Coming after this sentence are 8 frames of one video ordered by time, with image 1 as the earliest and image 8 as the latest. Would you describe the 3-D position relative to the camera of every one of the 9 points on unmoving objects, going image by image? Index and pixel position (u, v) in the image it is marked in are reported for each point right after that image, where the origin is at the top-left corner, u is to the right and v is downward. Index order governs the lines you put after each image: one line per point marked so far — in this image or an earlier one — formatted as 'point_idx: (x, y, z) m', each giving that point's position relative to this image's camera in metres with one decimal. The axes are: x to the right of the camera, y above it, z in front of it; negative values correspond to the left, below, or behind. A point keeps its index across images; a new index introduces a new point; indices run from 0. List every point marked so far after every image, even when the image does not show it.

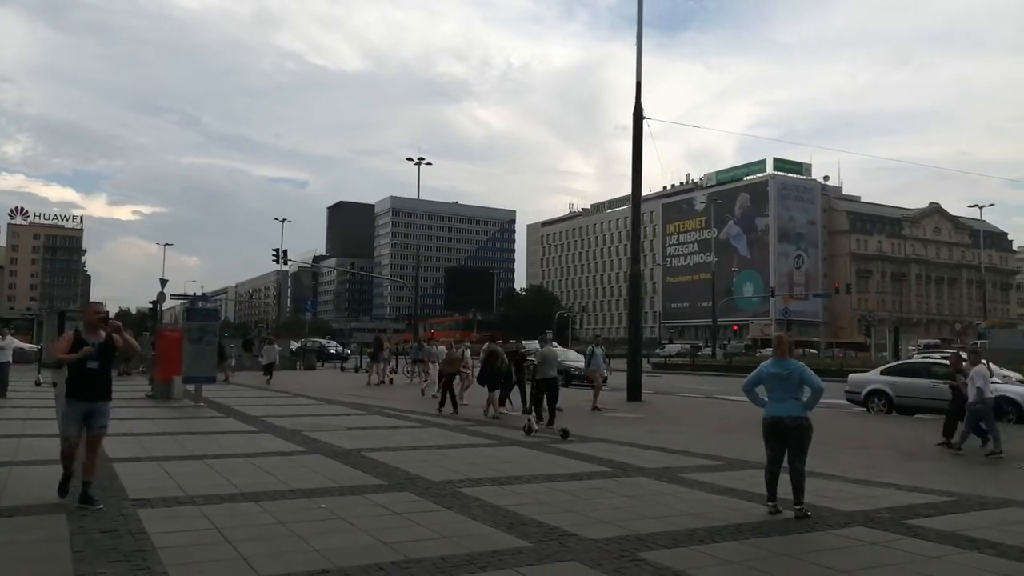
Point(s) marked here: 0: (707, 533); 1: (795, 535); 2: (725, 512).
0: (+1.6, -2.0, +7.0) m
1: (+2.4, -2.1, +7.0) m
2: (+2.0, -2.1, +8.0) m
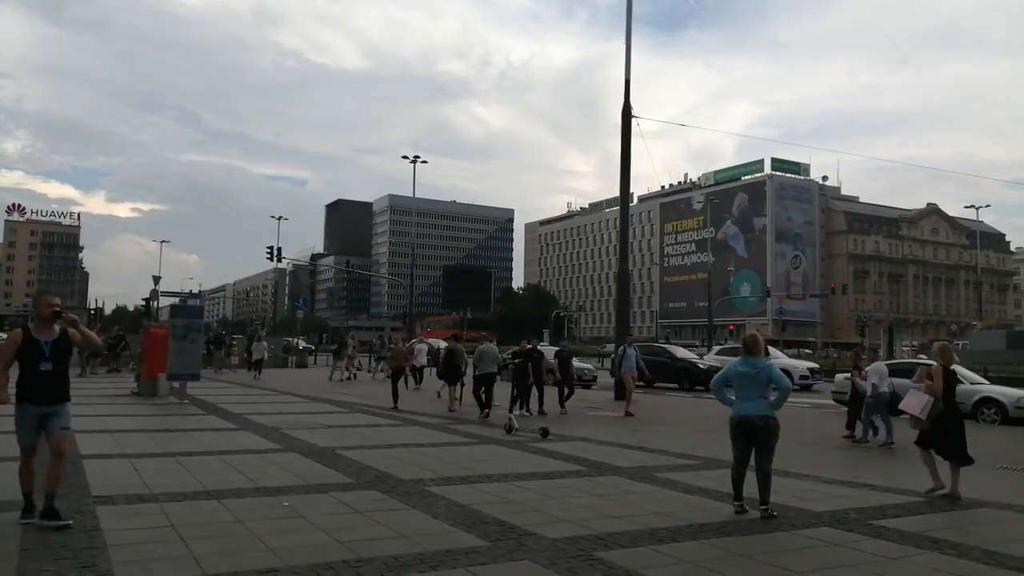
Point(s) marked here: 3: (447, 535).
0: (+1.3, -2.0, +6.9) m
1: (+2.1, -2.1, +7.0) m
2: (+1.7, -2.1, +7.9) m
3: (-0.5, -2.0, +6.6) m
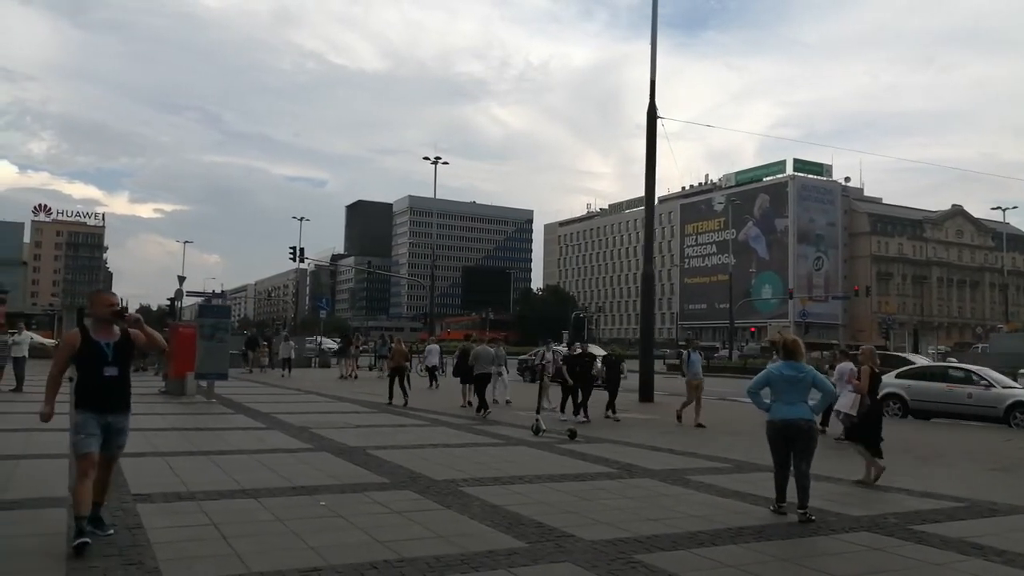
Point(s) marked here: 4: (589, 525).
0: (+1.6, -2.0, +6.9) m
1: (+2.4, -2.1, +6.9) m
2: (+2.0, -2.1, +7.9) m
3: (-0.2, -2.0, +6.6) m
4: (+0.7, -2.0, +7.1) m
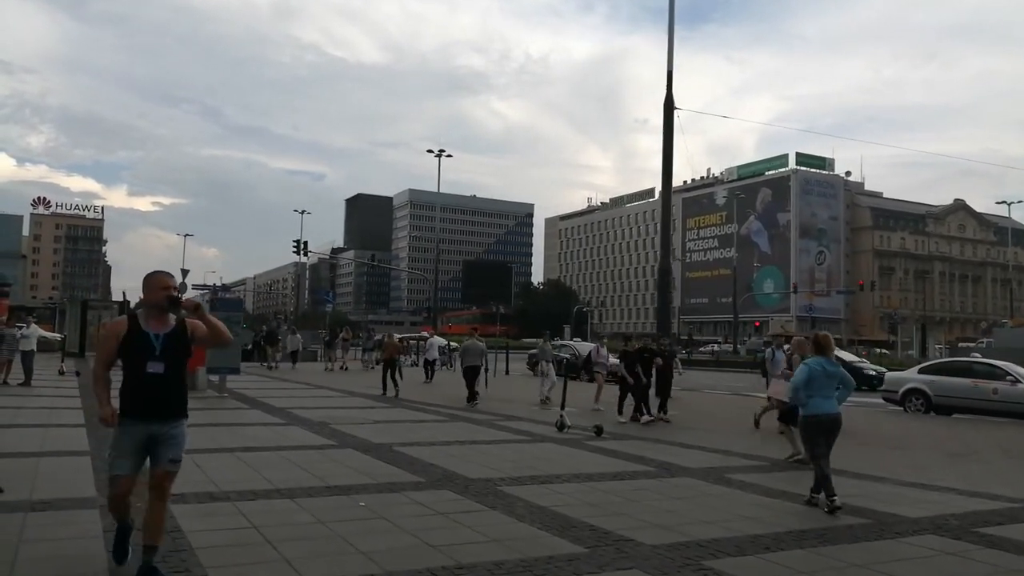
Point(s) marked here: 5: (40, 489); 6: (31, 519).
0: (+2.0, -2.0, +6.6) m
1: (+2.8, -2.0, +6.6) m
2: (+2.5, -2.1, +7.6) m
3: (+0.2, -1.9, +6.3) m
4: (+1.1, -2.0, +6.8) m
5: (-4.4, -1.9, +7.7) m
6: (-3.8, -1.8, +6.5) m
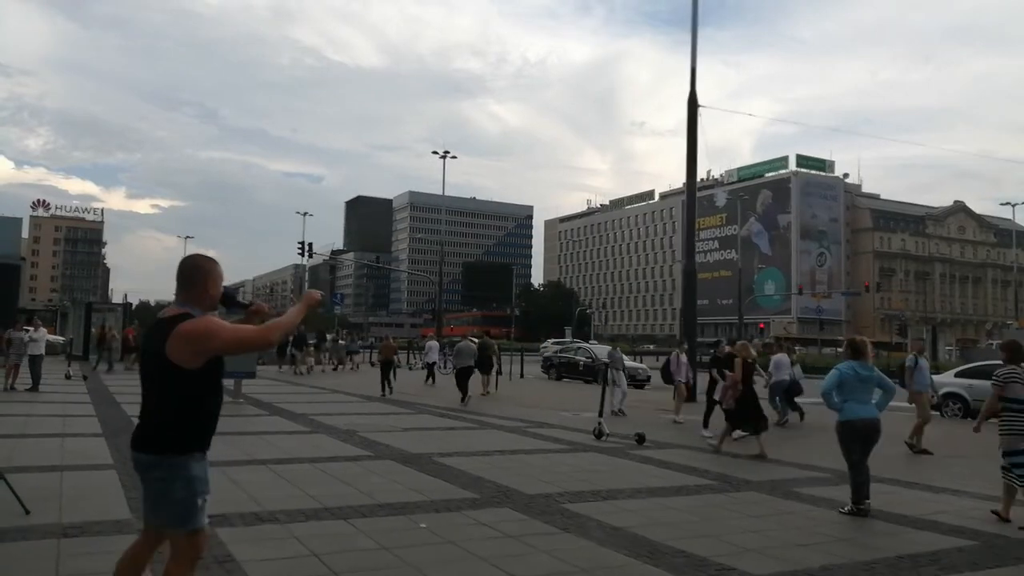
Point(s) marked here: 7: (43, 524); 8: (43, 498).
0: (+2.6, -2.0, +5.9) m
1: (+3.4, -2.0, +6.0) m
2: (+3.1, -2.1, +7.0) m
3: (+0.8, -1.9, +5.7) m
4: (+1.7, -2.0, +6.2) m
5: (-3.8, -1.9, +7.1) m
6: (-3.1, -1.8, +5.9) m
7: (-3.7, -1.8, +6.6) m
8: (-4.2, -1.9, +7.5) m
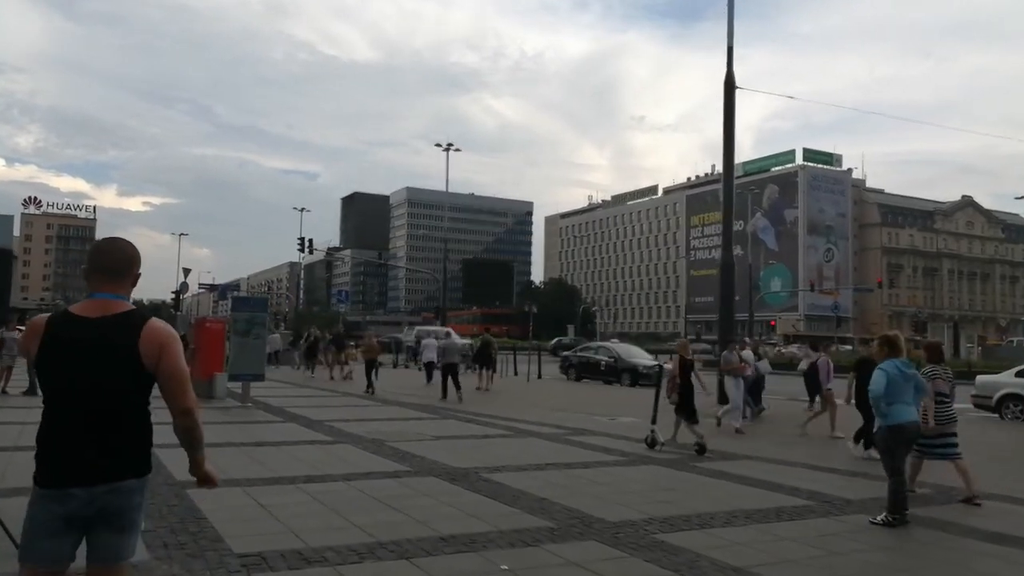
0: (+3.3, -1.9, +4.7) m
1: (+4.1, -2.0, +4.8) m
2: (+3.7, -2.0, +5.7) m
3: (+1.5, -1.8, +4.4) m
4: (+2.4, -1.9, +5.0) m
5: (-3.1, -1.8, +5.8) m
6: (-2.5, -1.8, +4.6) m
7: (-3.0, -1.8, +5.3) m
8: (-3.5, -1.8, +6.3) m
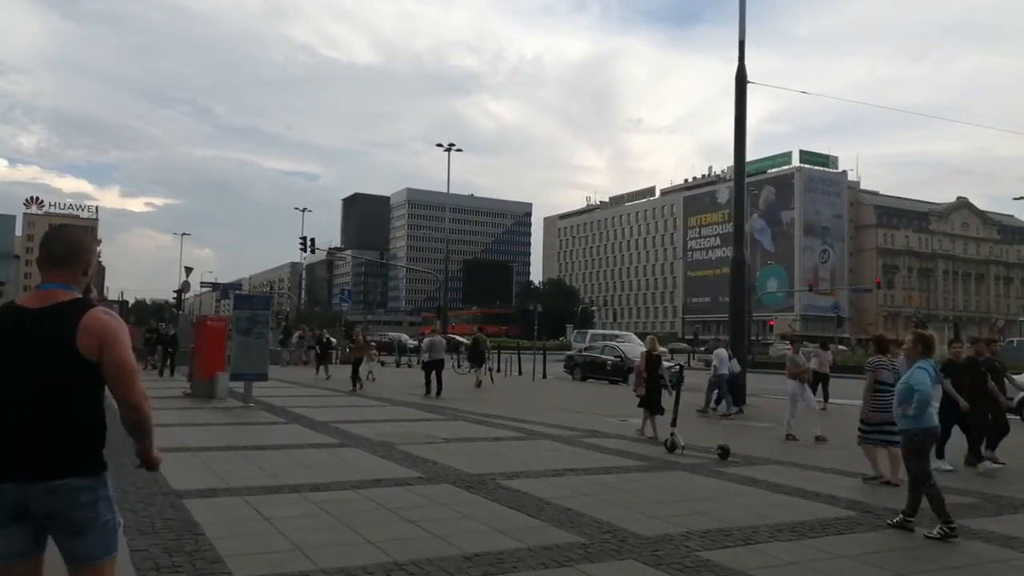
0: (+2.0, -2.0, +6.8) m
1: (+2.8, -2.0, +6.9) m
2: (+2.5, -2.1, +7.8) m
3: (+0.2, -1.9, +6.6) m
4: (+1.1, -2.0, +7.1) m
5: (-4.4, -1.9, +8.0) m
6: (-3.7, -1.8, +6.8) m
7: (-4.3, -1.9, +7.4) m
8: (-4.8, -1.9, +8.4) m
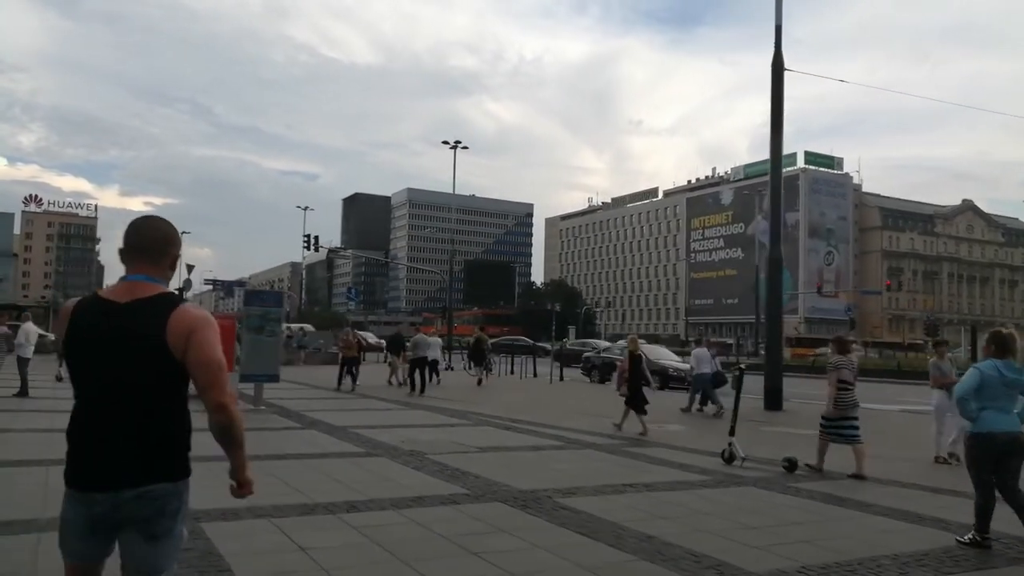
0: (+2.6, -1.9, +5.8) m
1: (+3.4, -2.0, +5.9) m
2: (+3.0, -2.0, +6.8) m
3: (+0.8, -1.8, +5.5) m
4: (+1.7, -1.9, +6.1) m
5: (-3.8, -1.8, +6.9) m
6: (-3.2, -1.7, +5.7) m
7: (-3.7, -1.8, +6.4) m
8: (-4.3, -1.8, +7.3) m
